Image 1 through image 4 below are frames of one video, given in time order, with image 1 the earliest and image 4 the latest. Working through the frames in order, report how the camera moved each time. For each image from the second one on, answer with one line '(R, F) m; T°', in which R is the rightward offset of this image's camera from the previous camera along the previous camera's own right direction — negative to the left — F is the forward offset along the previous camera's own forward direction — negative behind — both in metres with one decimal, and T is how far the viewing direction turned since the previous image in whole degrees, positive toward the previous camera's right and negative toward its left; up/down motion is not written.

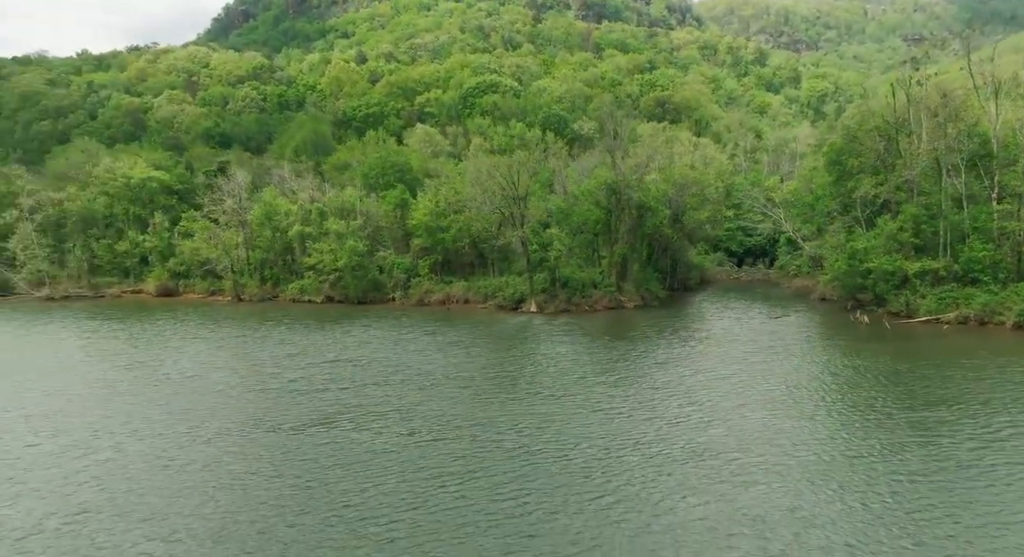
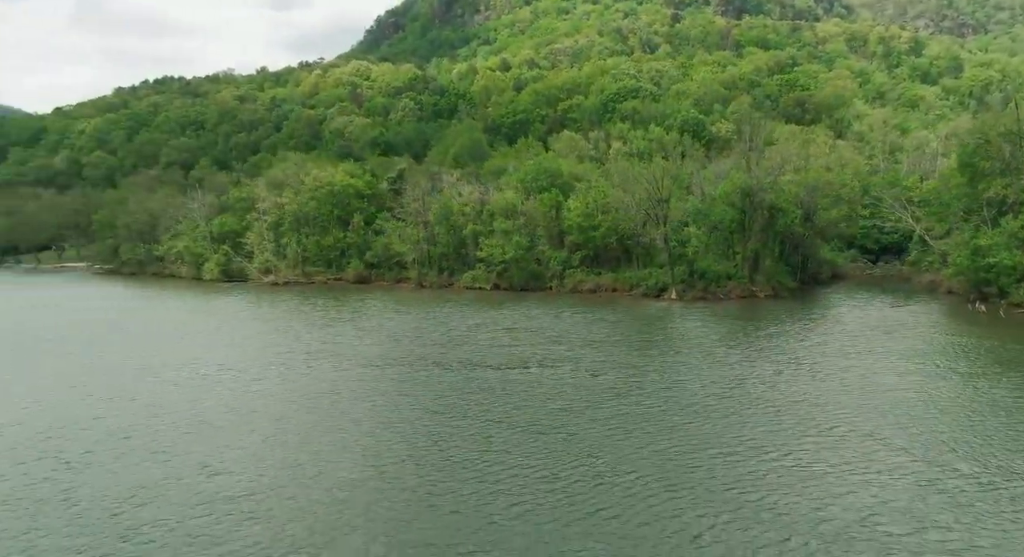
(-0.7, -10.0) m; -10°
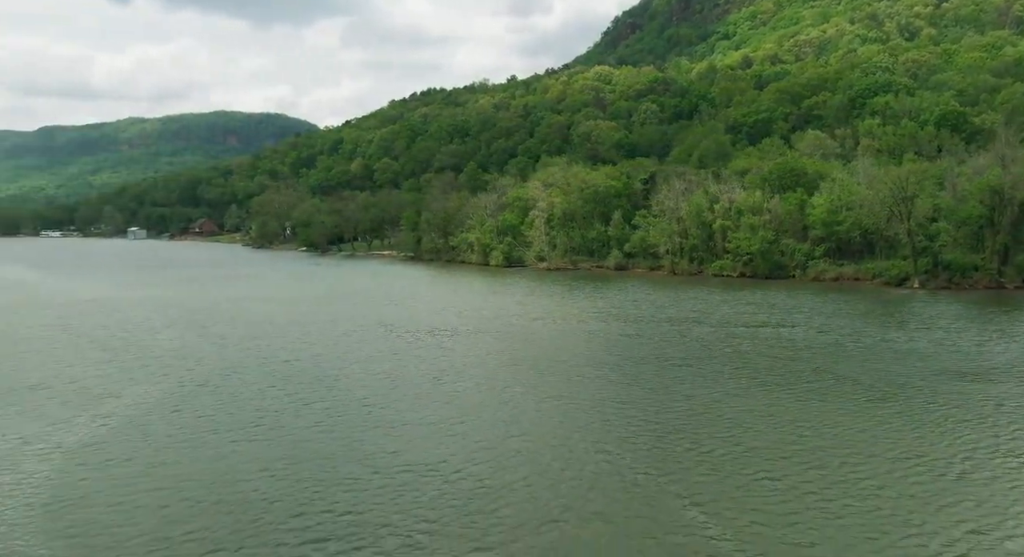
(-1.0, -12.4) m; -17°
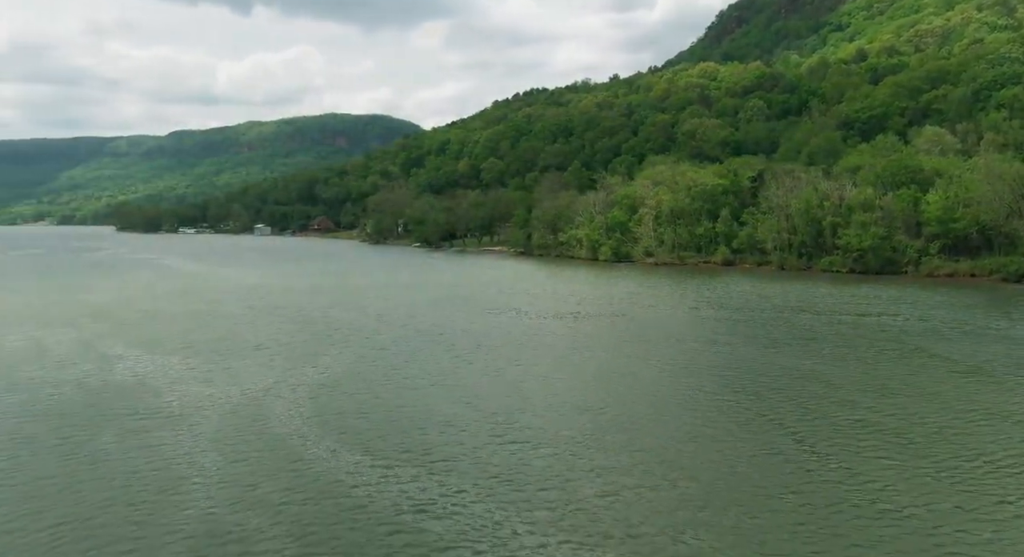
(-1.1, -4.5) m; -7°
